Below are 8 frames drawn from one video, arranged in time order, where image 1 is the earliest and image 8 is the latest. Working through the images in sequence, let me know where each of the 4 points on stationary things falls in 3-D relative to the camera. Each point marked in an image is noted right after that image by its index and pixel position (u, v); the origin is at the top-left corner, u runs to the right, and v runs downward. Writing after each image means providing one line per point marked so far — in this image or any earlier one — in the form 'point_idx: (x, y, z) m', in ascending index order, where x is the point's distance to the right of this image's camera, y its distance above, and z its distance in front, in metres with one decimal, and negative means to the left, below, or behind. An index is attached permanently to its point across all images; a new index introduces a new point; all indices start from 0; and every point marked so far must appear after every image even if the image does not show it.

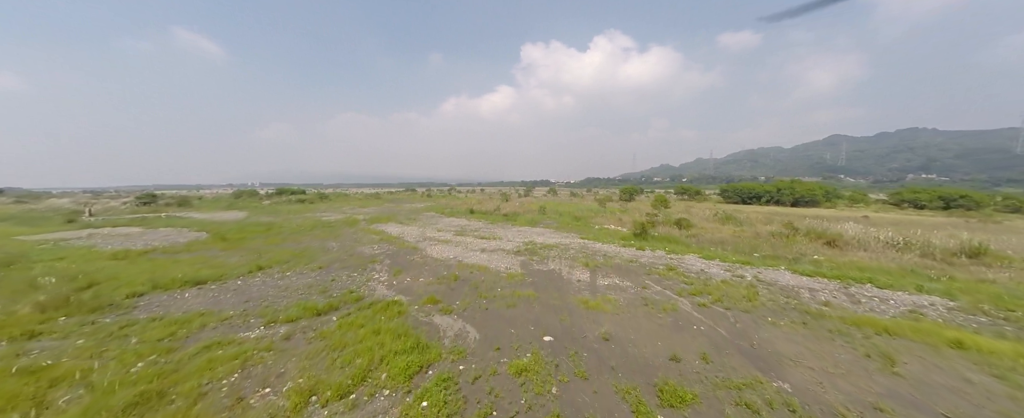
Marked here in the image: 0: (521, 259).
0: (+0.3, -1.8, +10.4) m
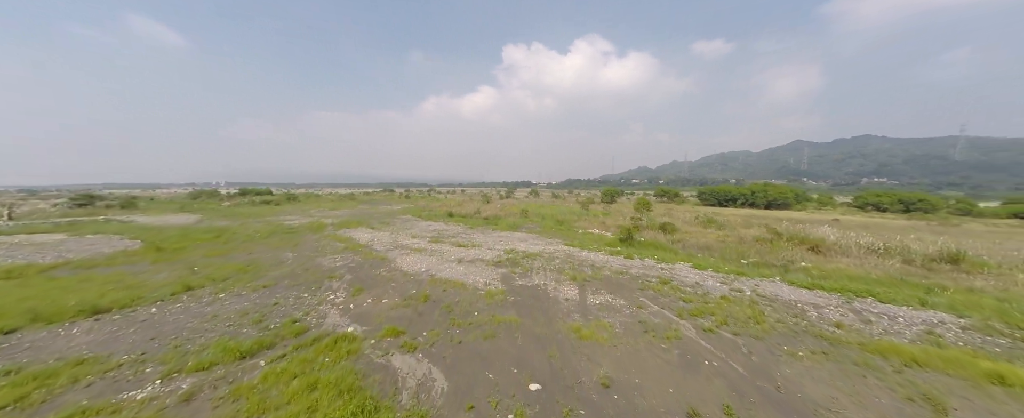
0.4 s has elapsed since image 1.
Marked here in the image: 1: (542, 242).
0: (-0.3, -2.0, +9.4) m
1: (+1.5, -1.7, +14.7) m
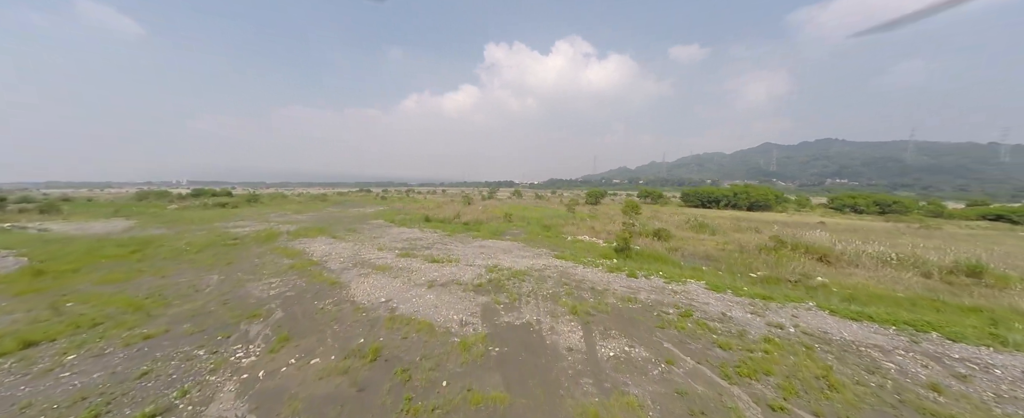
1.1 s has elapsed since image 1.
0: (-0.7, -2.4, +7.5) m
1: (+0.8, -2.0, +12.8) m
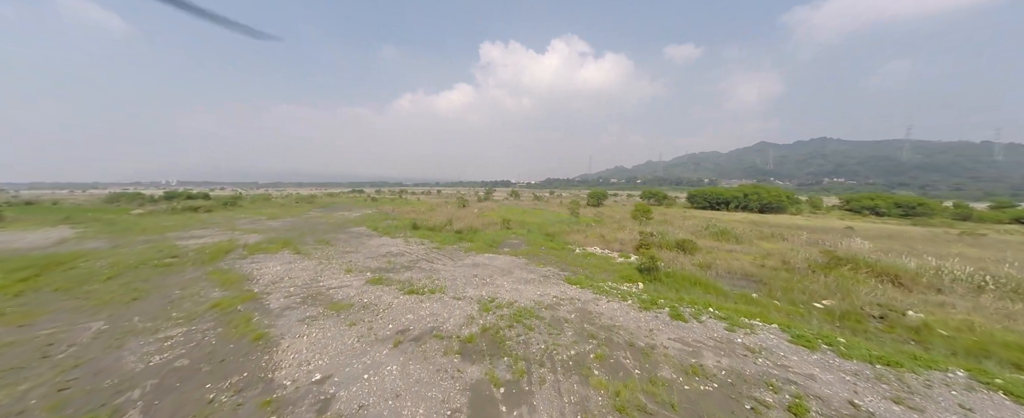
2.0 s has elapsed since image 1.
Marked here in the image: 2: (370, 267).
0: (-0.7, -2.8, +4.9) m
1: (+0.8, -2.5, +10.2) m
2: (-5.7, -2.3, +11.7) m
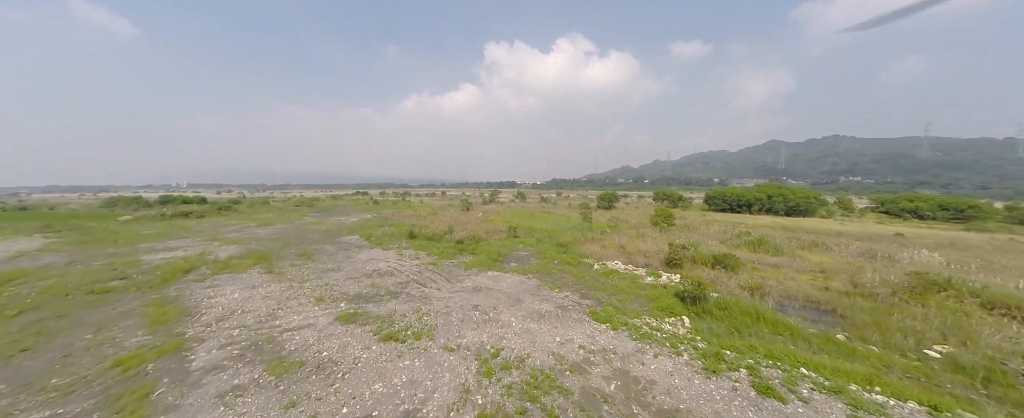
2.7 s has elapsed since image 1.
0: (-0.5, -3.2, +2.7) m
1: (+1.1, -2.9, +8.0) m
2: (-5.4, -2.8, +9.6) m
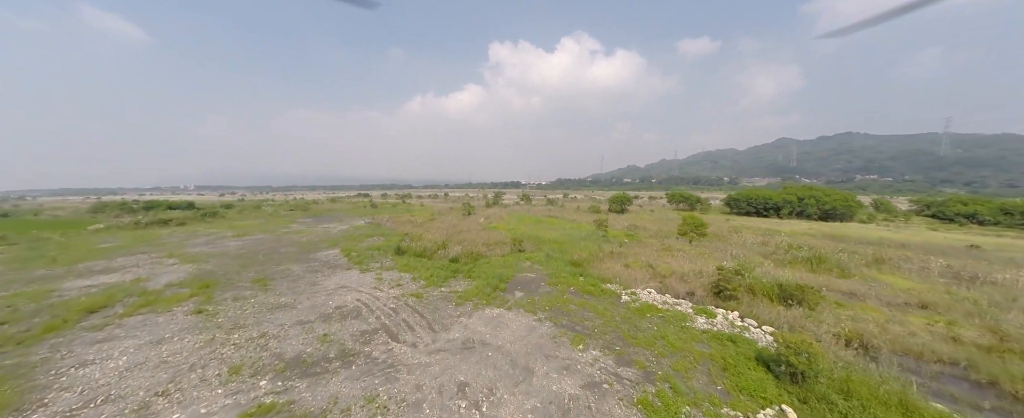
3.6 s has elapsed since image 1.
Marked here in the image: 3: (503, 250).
0: (-0.5, -3.8, -0.2) m
1: (+1.2, -3.5, +5.1) m
2: (-5.3, -3.4, +6.8) m
3: (-0.6, -2.4, +17.1) m
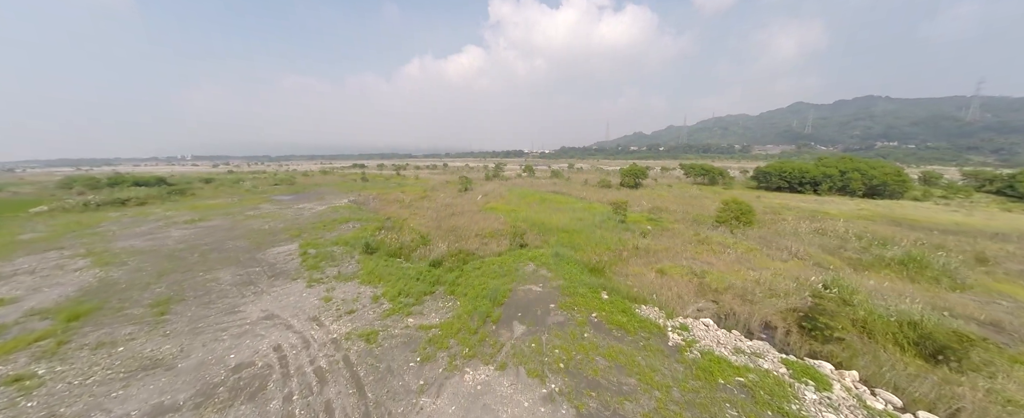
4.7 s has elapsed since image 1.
0: (-0.6, -5.0, -3.4) m
1: (+1.0, -4.0, +1.8) m
2: (-5.4, -3.8, +3.5) m
3: (-0.6, -1.7, +13.6) m
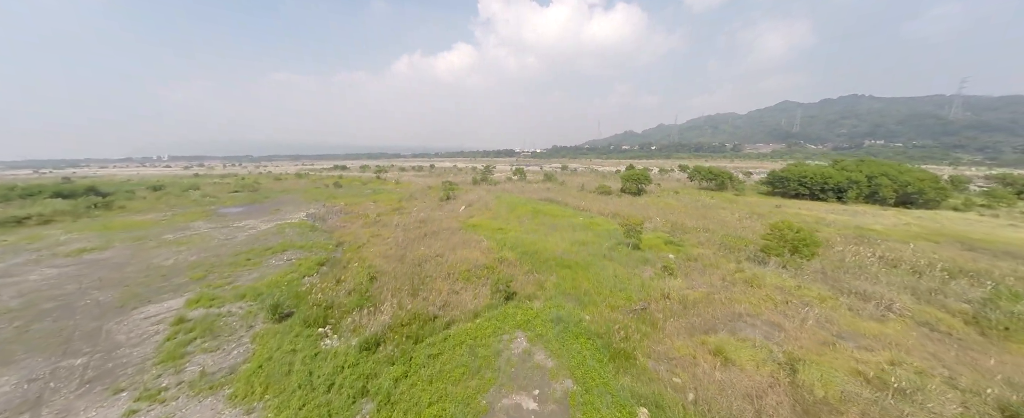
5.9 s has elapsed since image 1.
0: (-0.8, -6.3, -7.5) m
1: (+0.8, -5.3, -2.2) m
2: (-5.7, -5.1, -0.7) m
3: (-1.2, -3.0, +9.6) m
